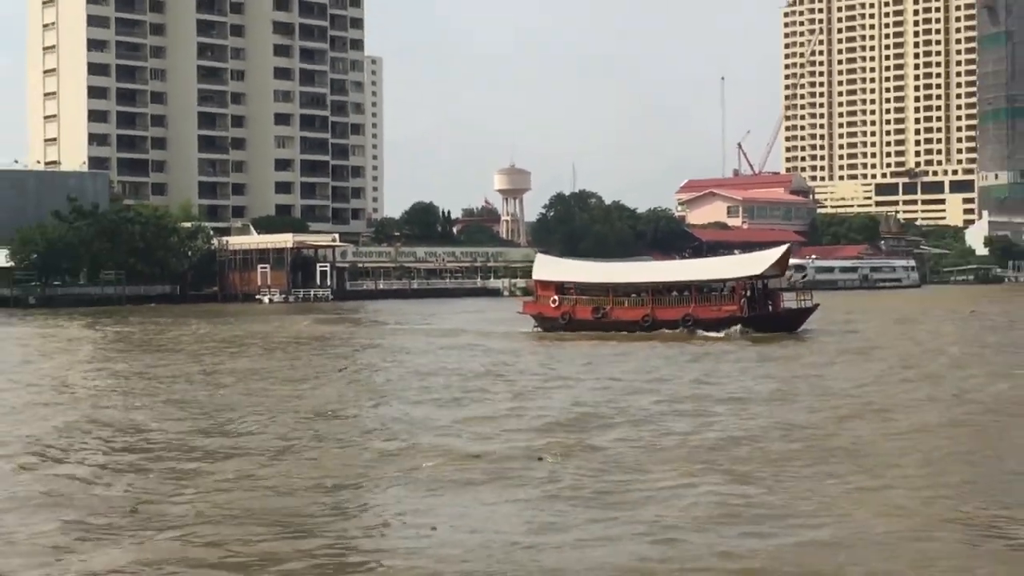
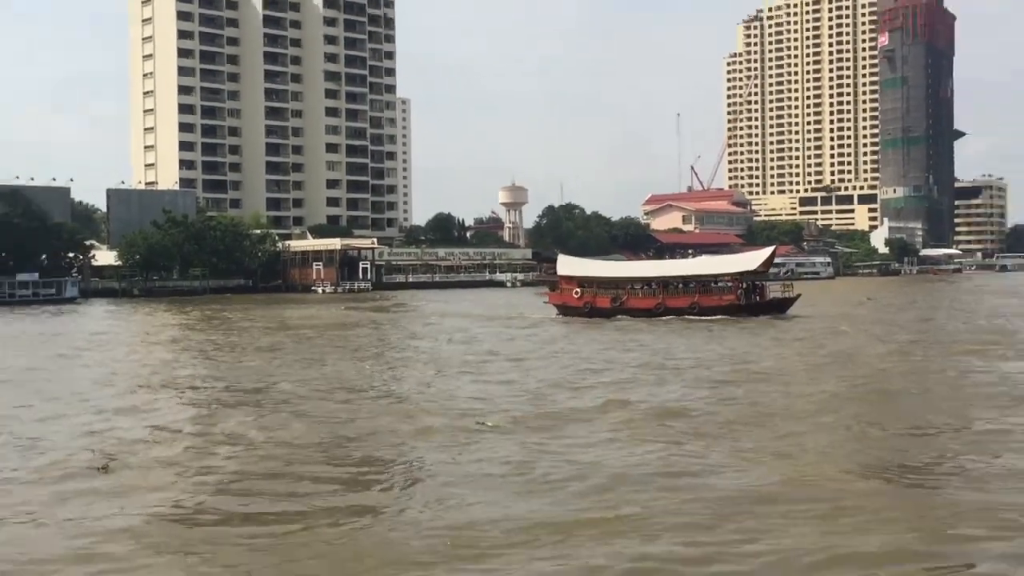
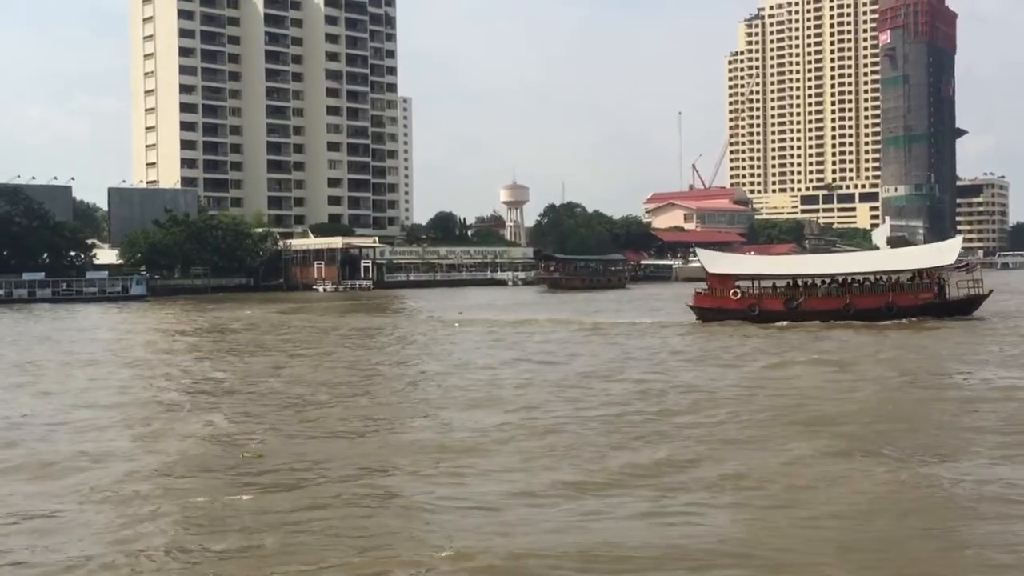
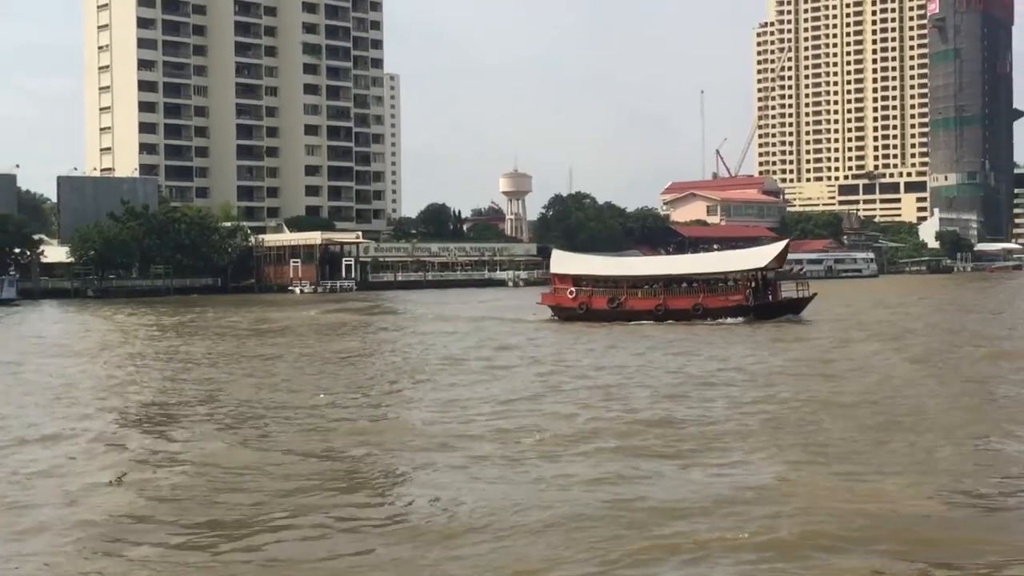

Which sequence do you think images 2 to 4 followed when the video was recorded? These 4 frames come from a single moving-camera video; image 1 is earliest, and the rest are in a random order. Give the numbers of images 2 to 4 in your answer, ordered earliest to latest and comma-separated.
4, 2, 3
